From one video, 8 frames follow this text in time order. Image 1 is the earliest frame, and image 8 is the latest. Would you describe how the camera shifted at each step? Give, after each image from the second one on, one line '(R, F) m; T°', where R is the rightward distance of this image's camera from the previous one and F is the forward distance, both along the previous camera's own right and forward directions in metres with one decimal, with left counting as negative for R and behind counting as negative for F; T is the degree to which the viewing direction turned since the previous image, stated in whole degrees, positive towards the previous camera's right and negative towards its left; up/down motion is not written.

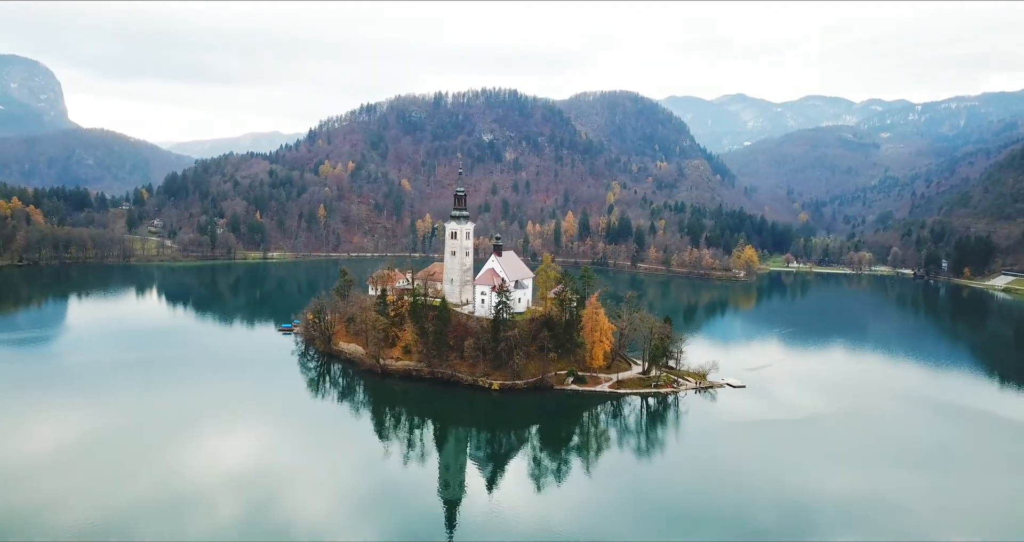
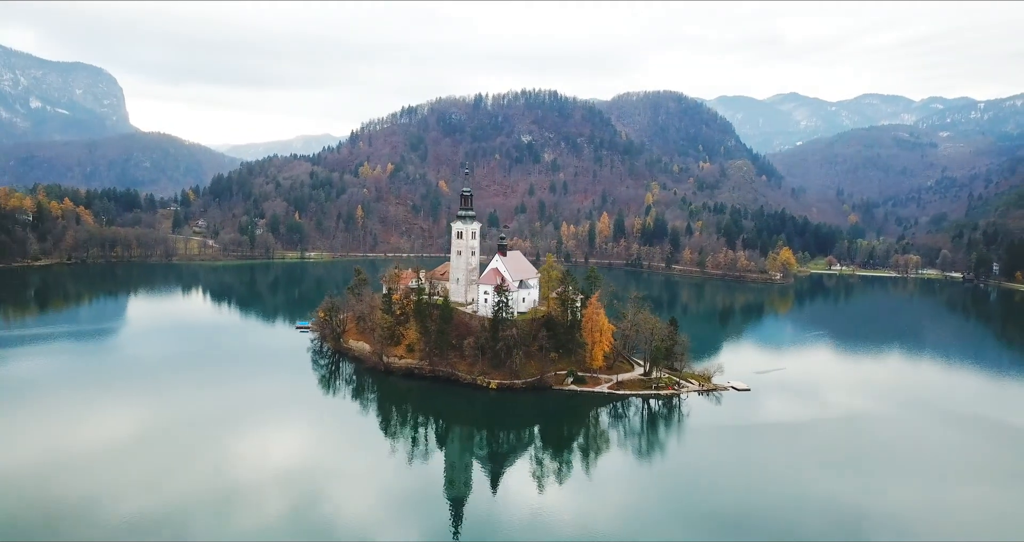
(+2.2, +0.1) m; -3°
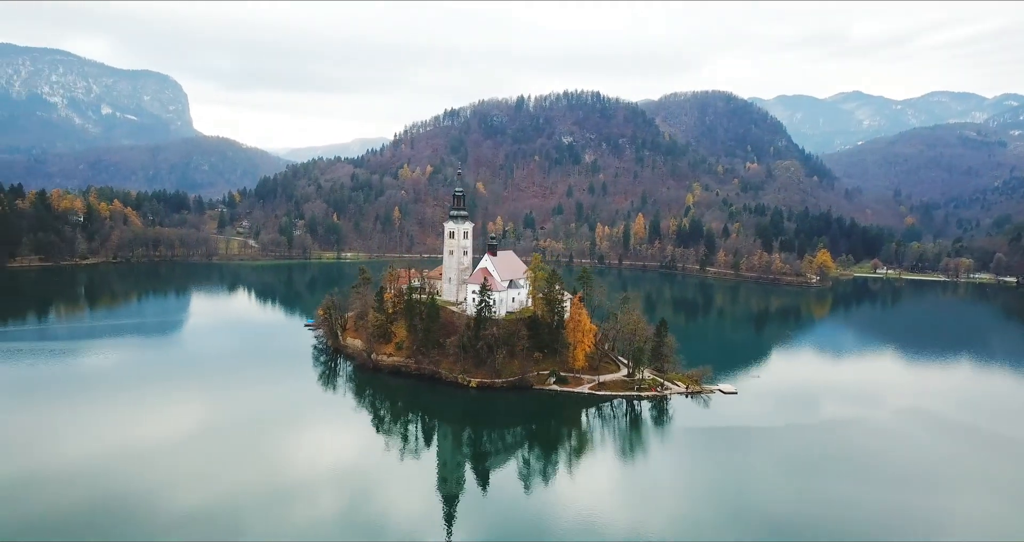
(+3.3, +0.1) m; -3°
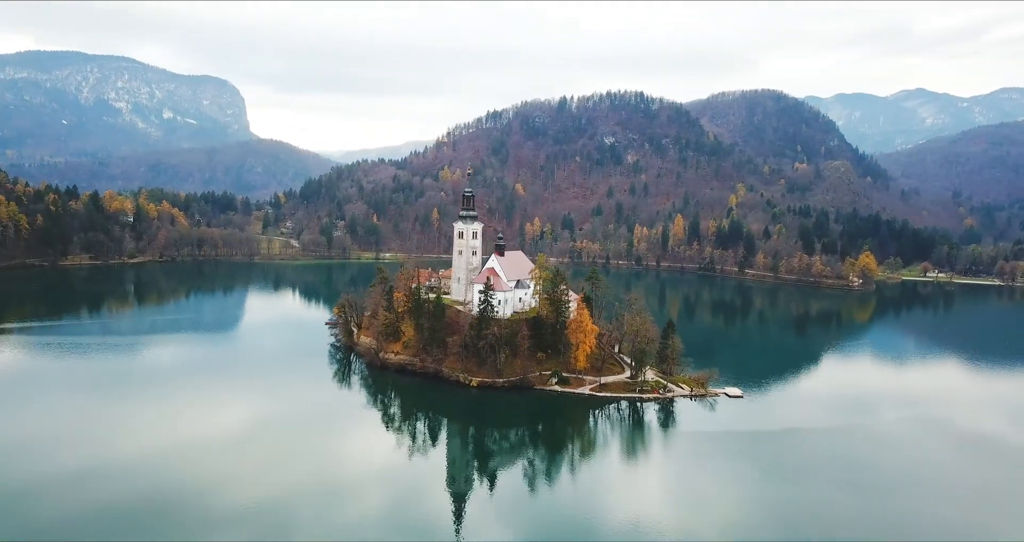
(+2.2, +0.1) m; -3°
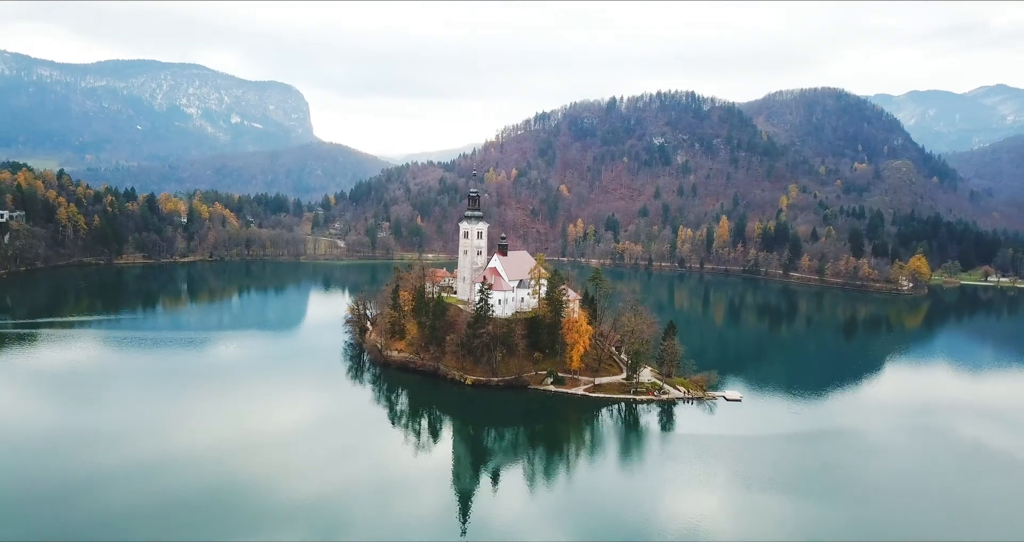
(+2.9, -0.1) m; -4°
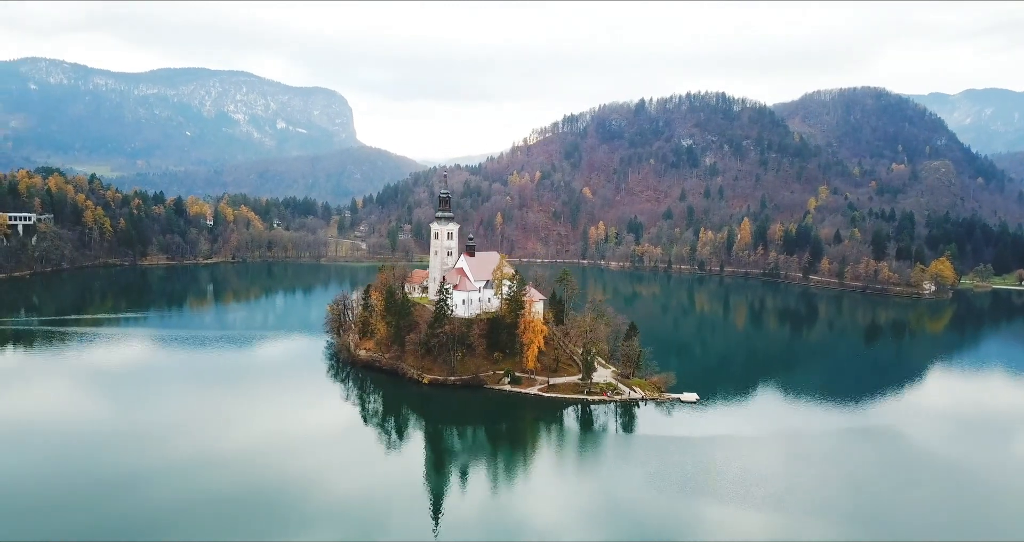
(+4.0, -0.2) m; -2°
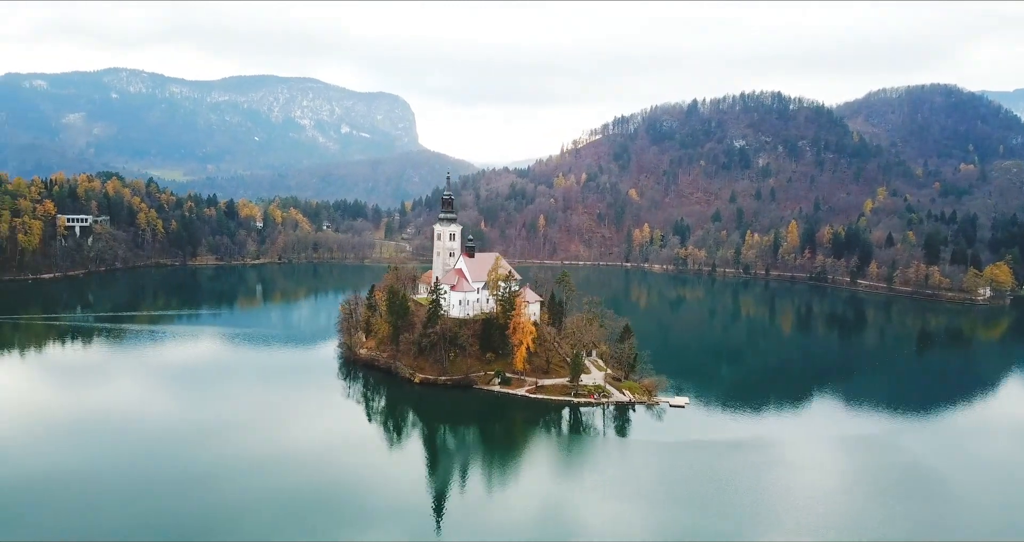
(+3.2, -0.1) m; -4°
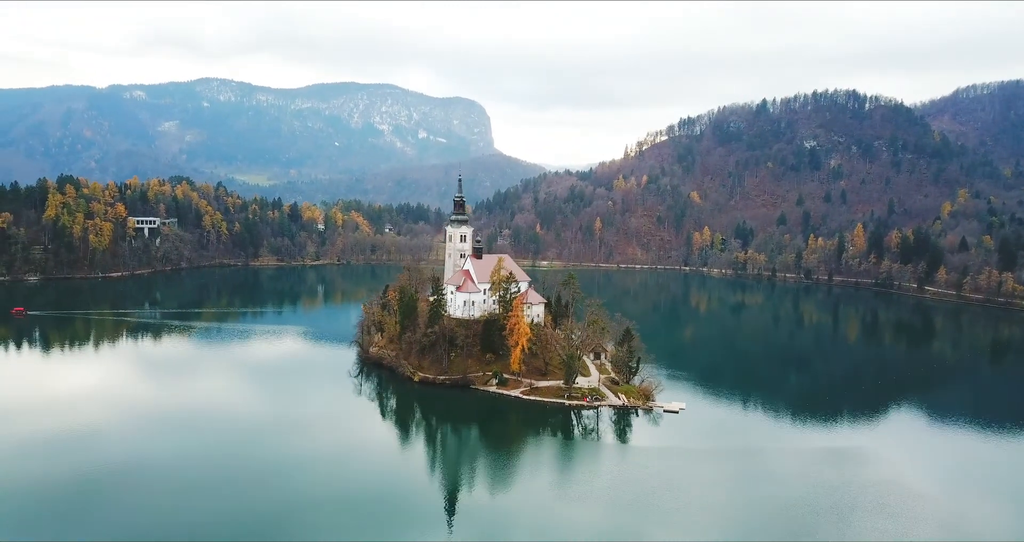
(+3.5, -0.2) m; -5°
